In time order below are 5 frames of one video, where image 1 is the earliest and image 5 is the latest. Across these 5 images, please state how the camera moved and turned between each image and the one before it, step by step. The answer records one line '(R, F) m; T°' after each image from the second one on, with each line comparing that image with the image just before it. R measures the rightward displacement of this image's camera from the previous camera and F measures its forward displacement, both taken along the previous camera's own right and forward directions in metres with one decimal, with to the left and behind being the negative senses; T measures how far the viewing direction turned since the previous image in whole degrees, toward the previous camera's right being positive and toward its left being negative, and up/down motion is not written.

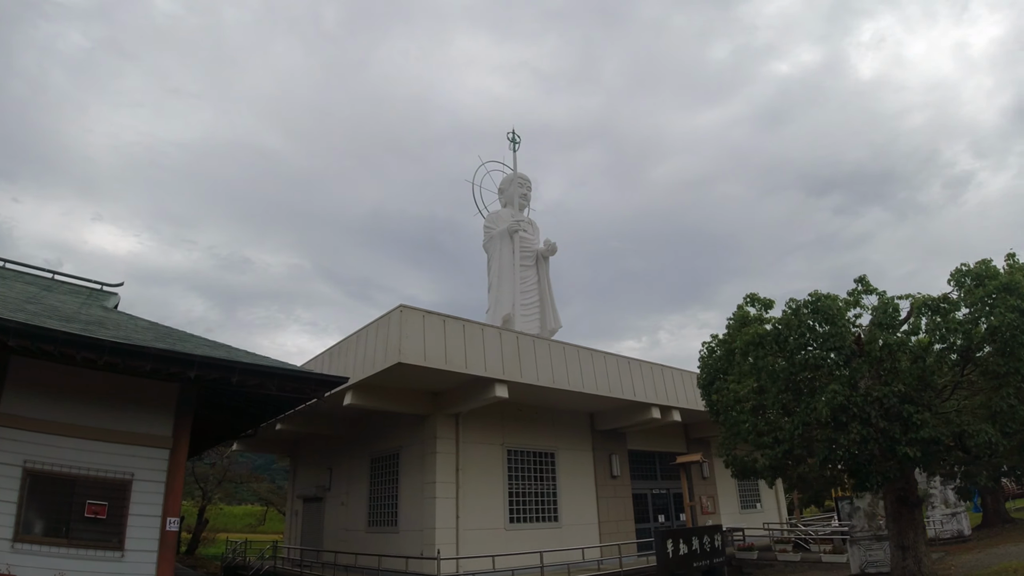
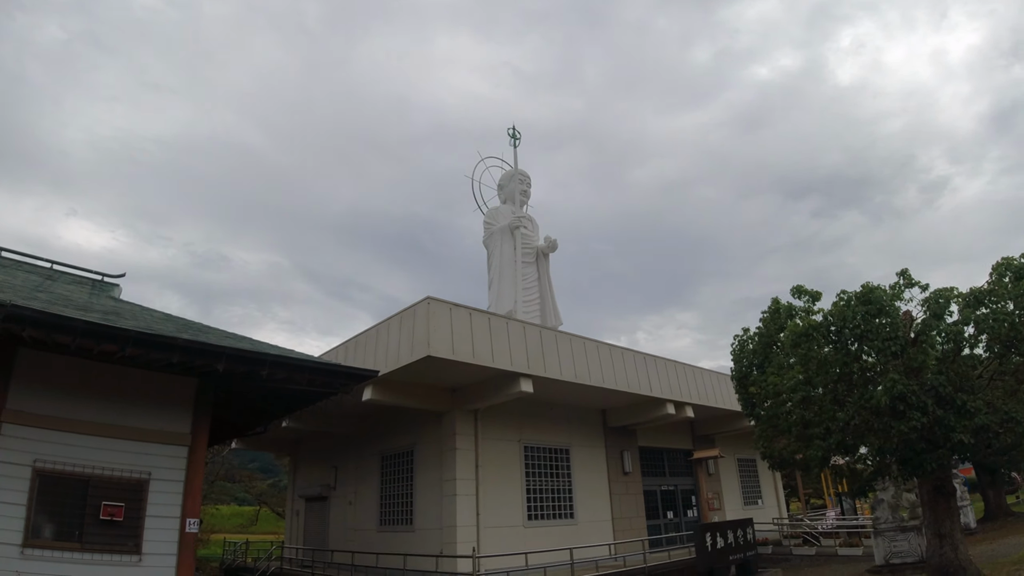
(-0.9, +0.2) m; +2°
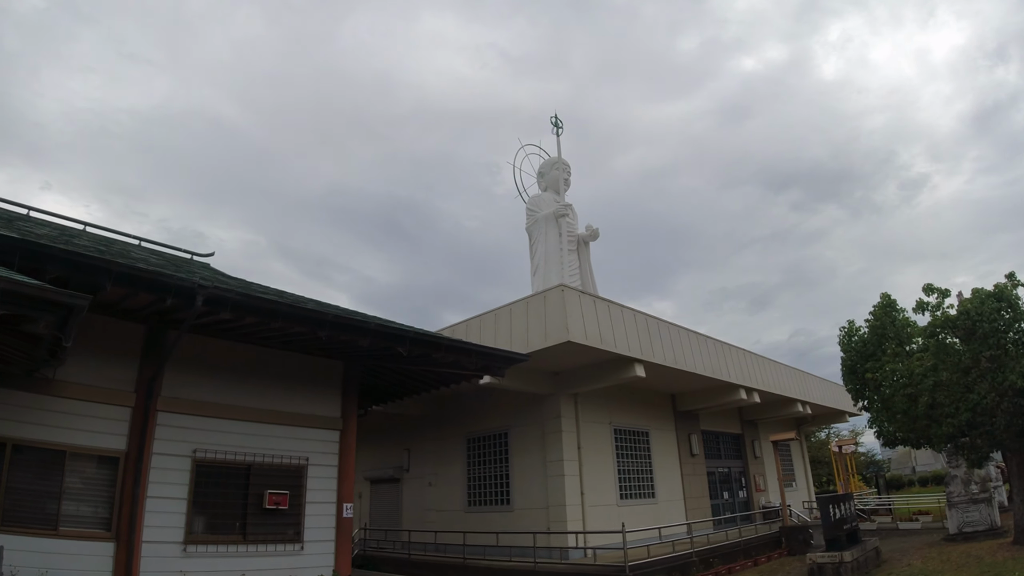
(-2.8, -0.3) m; +3°
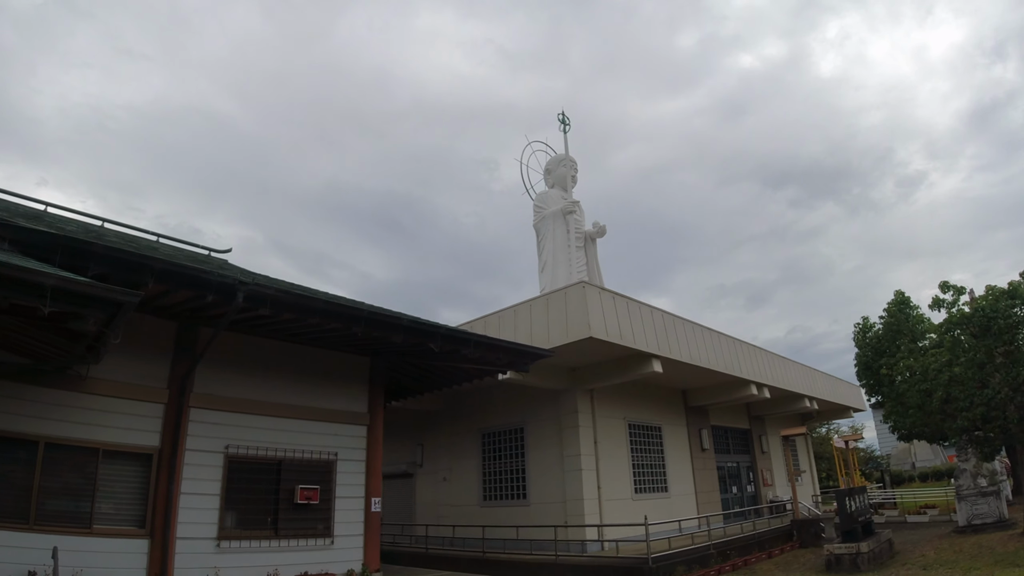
(-0.5, -0.1) m; 0°
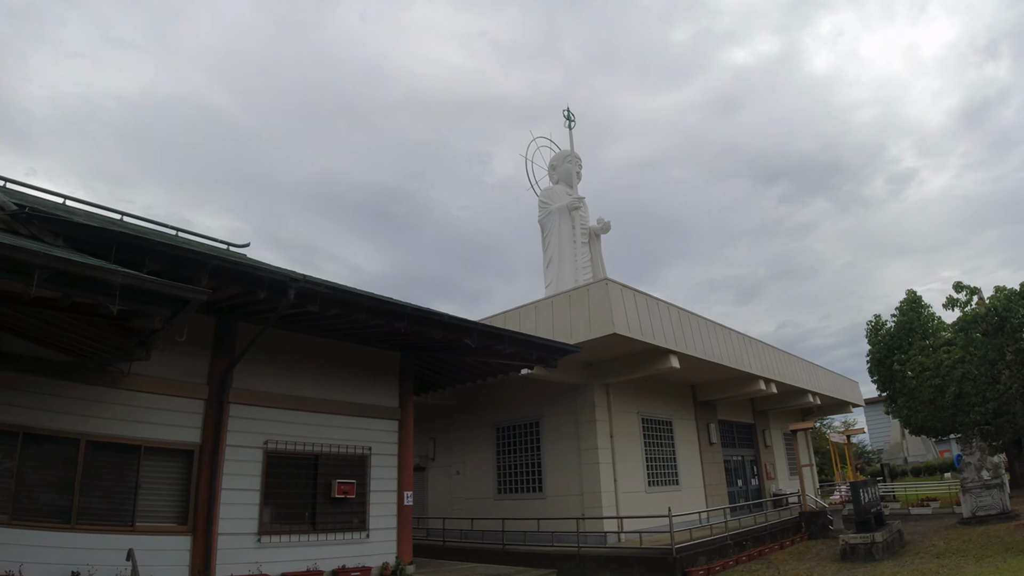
(-0.6, -0.2) m; +1°
